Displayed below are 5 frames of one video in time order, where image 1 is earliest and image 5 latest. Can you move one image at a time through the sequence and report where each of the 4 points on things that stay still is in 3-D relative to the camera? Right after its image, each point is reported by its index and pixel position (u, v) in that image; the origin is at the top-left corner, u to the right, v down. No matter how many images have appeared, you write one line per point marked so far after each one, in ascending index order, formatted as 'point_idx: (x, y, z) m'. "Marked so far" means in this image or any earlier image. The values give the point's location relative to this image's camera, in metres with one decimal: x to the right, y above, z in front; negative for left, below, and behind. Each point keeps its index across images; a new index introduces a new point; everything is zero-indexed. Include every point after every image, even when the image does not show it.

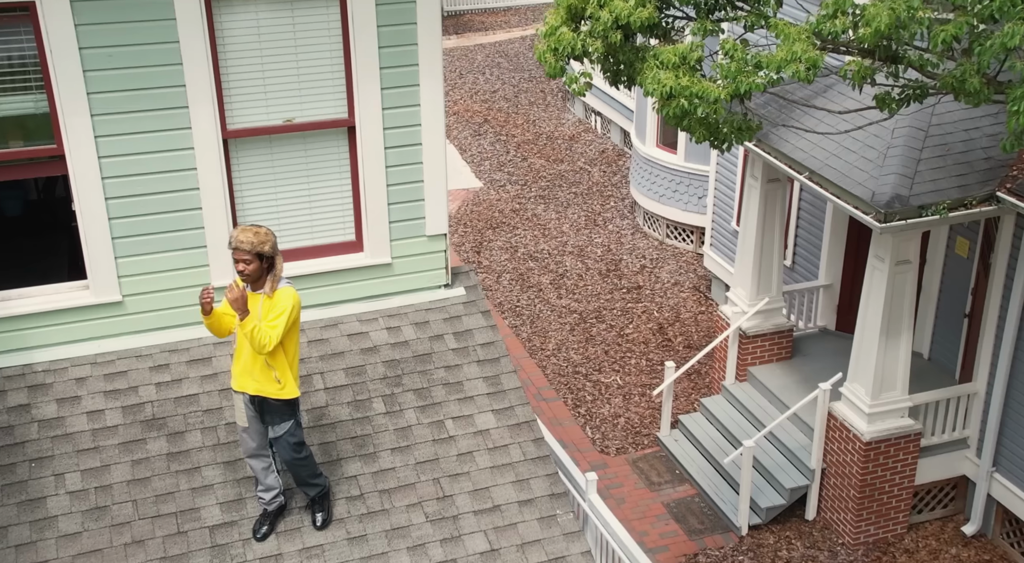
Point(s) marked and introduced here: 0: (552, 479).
0: (+0.3, -1.5, +6.9) m
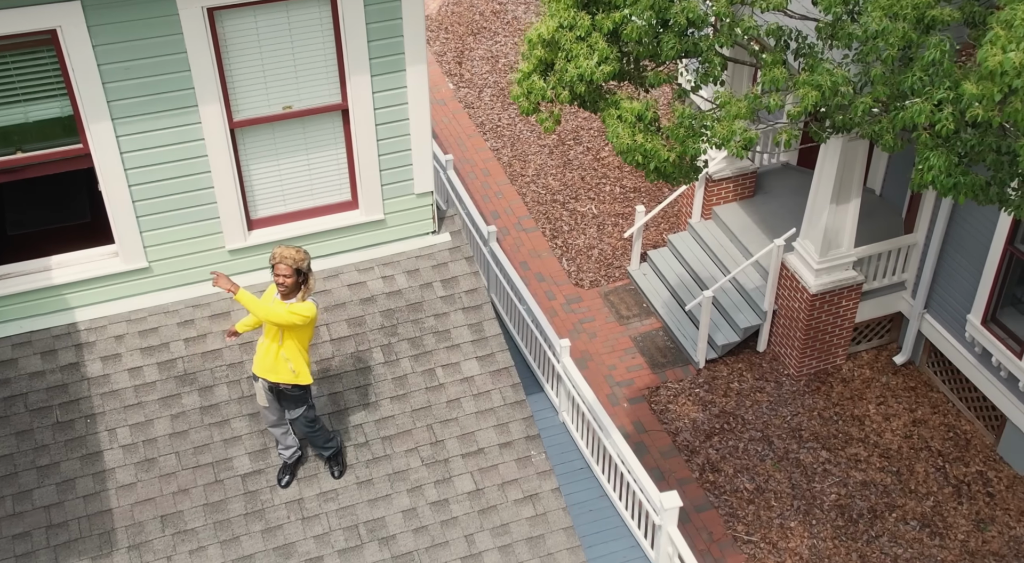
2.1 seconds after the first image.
0: (+0.1, -1.2, +8.3) m
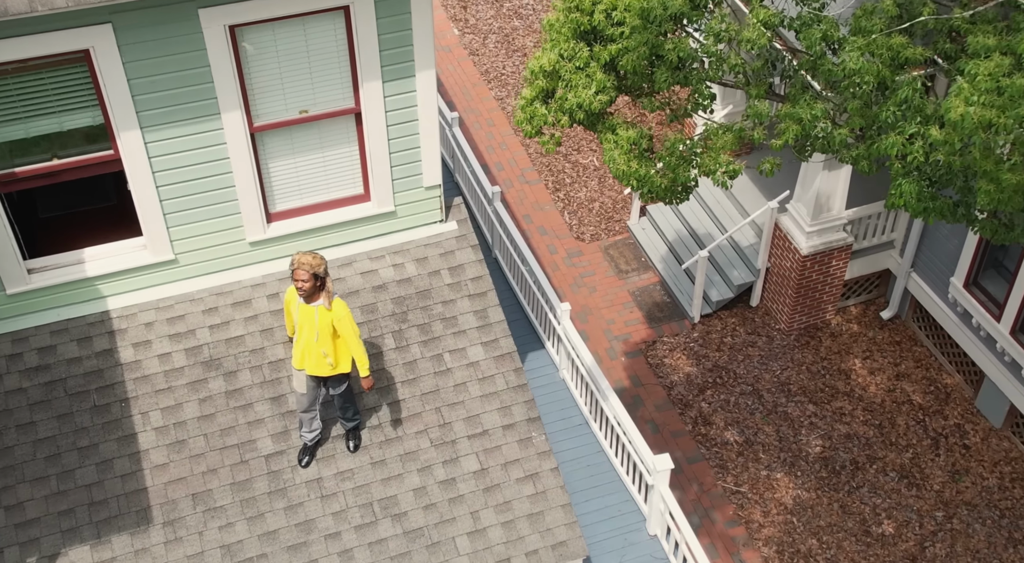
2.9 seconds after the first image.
0: (+0.2, -1.2, +9.0) m
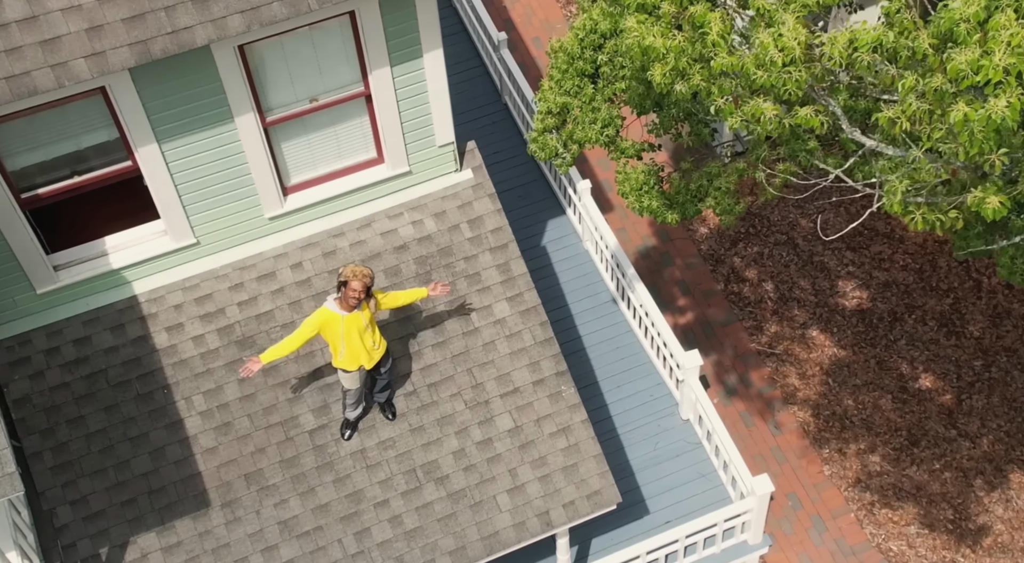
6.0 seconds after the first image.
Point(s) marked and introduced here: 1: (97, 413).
0: (+0.4, -0.7, +9.2) m
1: (-3.7, -1.2, +8.5) m
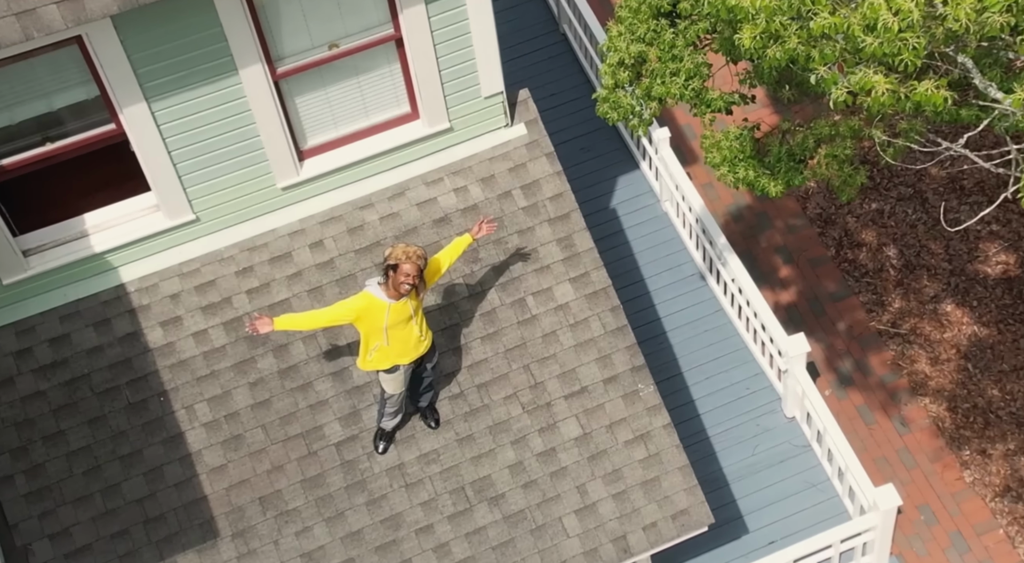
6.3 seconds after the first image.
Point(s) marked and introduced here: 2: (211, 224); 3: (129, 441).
0: (+1.0, -0.6, +7.6) m
1: (-3.2, -1.1, +7.1) m
2: (-2.4, +0.4, +7.5) m
3: (-2.9, -1.2, +7.1) m
